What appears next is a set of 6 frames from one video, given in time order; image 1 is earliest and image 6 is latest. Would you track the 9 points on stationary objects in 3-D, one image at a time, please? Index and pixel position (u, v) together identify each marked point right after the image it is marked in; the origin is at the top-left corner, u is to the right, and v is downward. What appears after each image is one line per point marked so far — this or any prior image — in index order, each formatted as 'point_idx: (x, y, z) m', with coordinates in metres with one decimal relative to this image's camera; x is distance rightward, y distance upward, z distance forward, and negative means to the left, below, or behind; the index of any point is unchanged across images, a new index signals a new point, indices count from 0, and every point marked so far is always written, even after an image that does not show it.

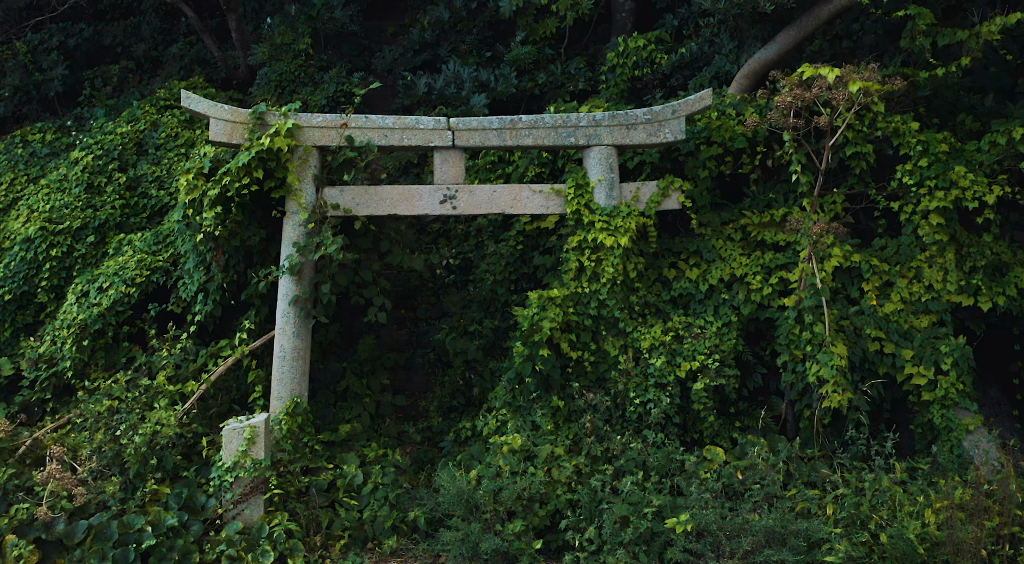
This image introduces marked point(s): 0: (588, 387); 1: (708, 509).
0: (+0.5, -0.7, +4.6) m
1: (+1.0, -1.2, +3.6) m
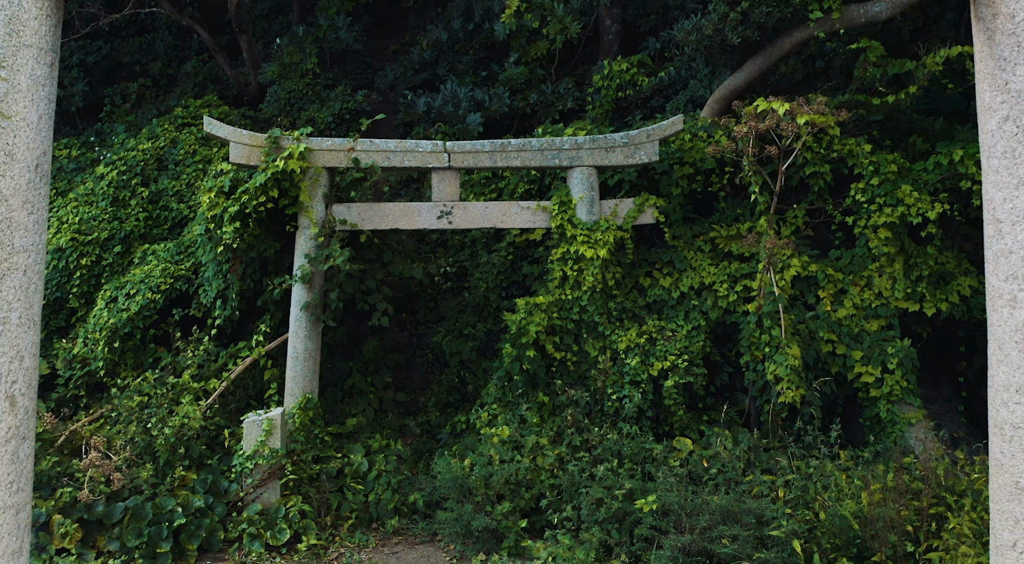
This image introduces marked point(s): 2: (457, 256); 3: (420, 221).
0: (+0.4, -0.7, +5.1) m
1: (+0.9, -1.2, +4.1) m
2: (-0.5, +0.2, +6.0) m
3: (-0.7, +0.5, +5.2) m
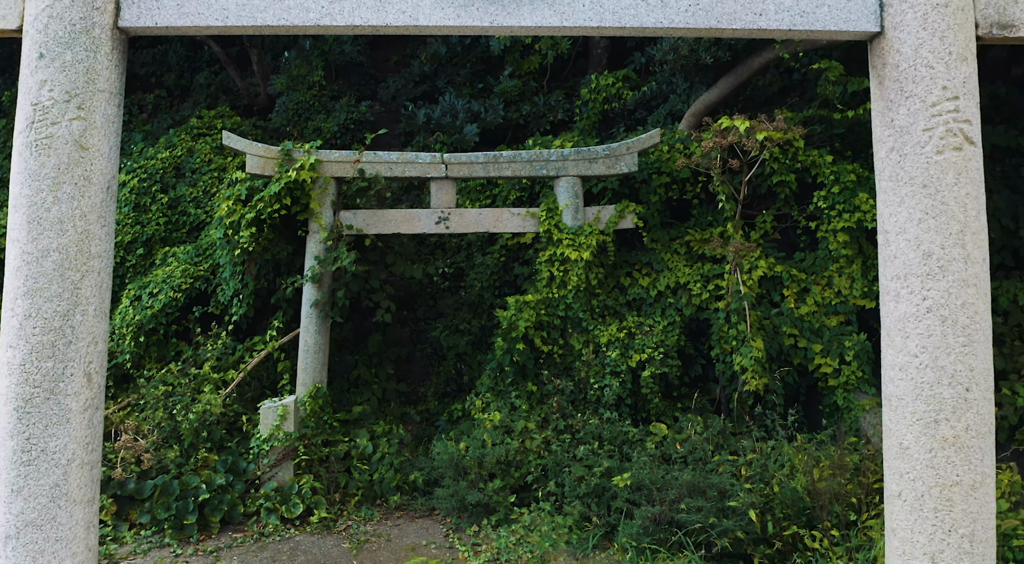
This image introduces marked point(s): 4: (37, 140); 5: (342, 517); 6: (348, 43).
0: (+0.4, -0.7, +5.5) m
1: (+0.9, -1.2, +4.6) m
2: (-0.5, +0.2, +6.5) m
3: (-0.8, +0.5, +5.7) m
4: (-1.7, +0.5, +2.5) m
5: (-1.2, -1.6, +4.9) m
6: (-2.0, +2.9, +8.5) m
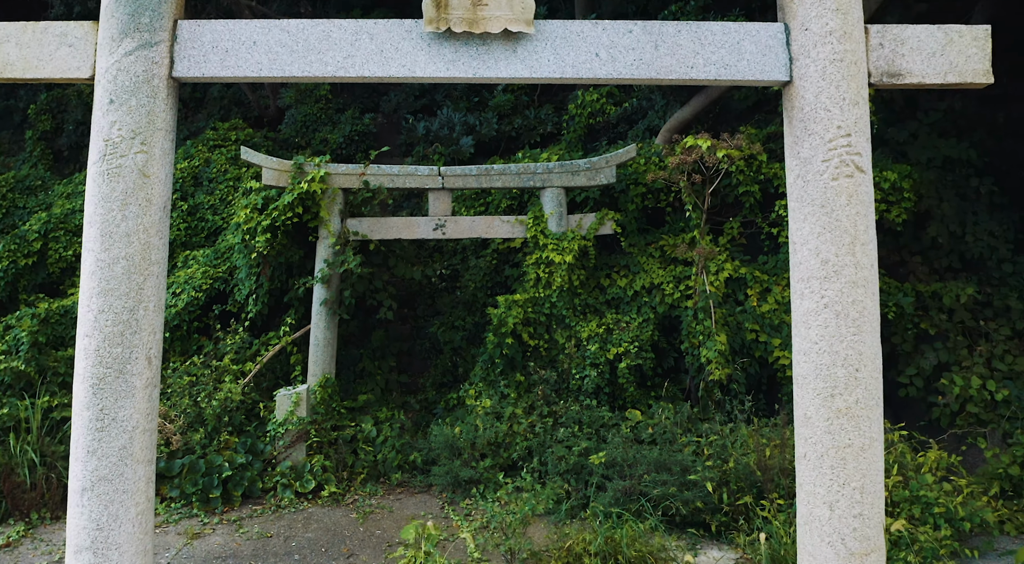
0: (+0.3, -0.7, +6.1) m
1: (+0.8, -1.2, +5.2) m
2: (-0.6, +0.2, +7.1) m
3: (-0.8, +0.4, +6.3) m
4: (-1.8, +0.5, +3.1) m
5: (-1.3, -1.6, +5.5) m
6: (-2.1, +2.9, +9.1) m
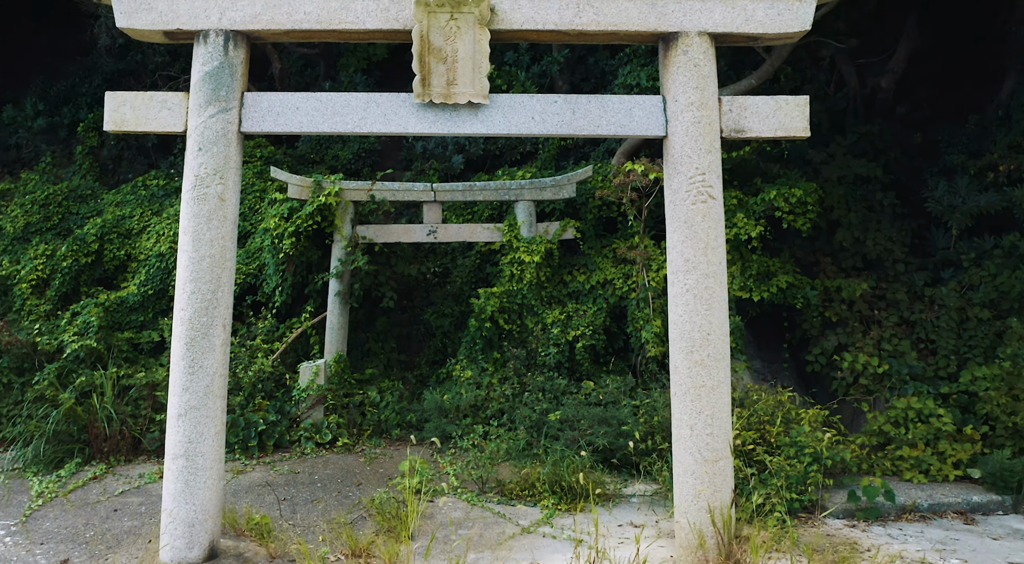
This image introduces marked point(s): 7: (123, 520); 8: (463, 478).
0: (0.0, -0.7, +7.5) m
1: (+0.6, -1.2, +6.5) m
2: (-0.8, +0.3, +8.5) m
3: (-1.1, +0.5, +7.7) m
4: (-2.0, +0.6, +4.5) m
5: (-1.5, -1.6, +6.9) m
6: (-2.3, +2.9, +10.5) m
7: (-2.9, -1.8, +5.3) m
8: (-0.4, -1.7, +5.9) m
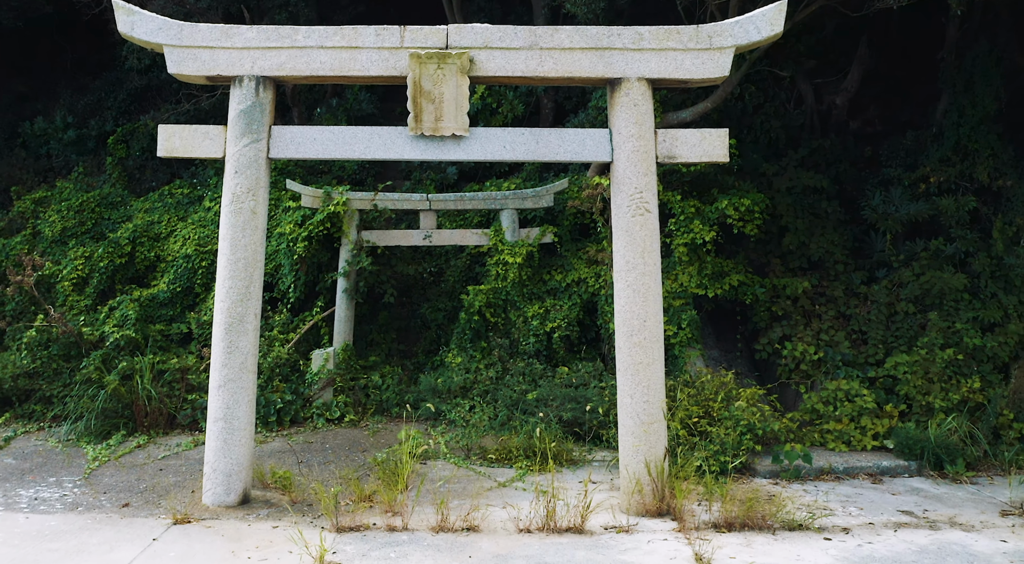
0: (-0.1, -0.7, +8.6) m
1: (+0.4, -1.2, +7.6) m
2: (-1.0, +0.3, +9.5) m
3: (-1.2, +0.5, +8.8) m
4: (-2.2, +0.6, +5.6) m
5: (-1.7, -1.6, +8.0) m
6: (-2.4, +2.9, +11.6) m
7: (-3.1, -1.8, +6.4) m
8: (-0.6, -1.6, +7.0) m
